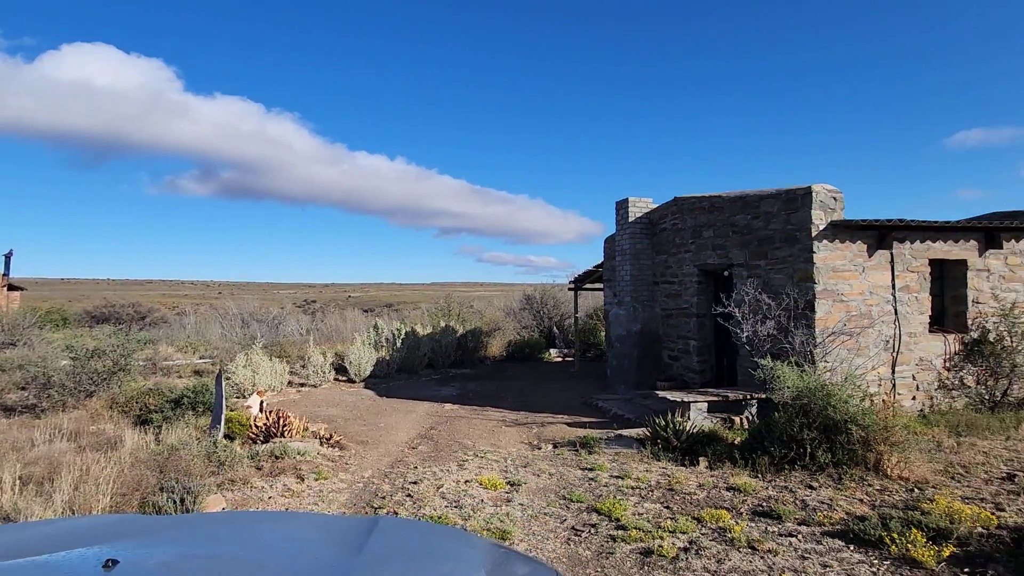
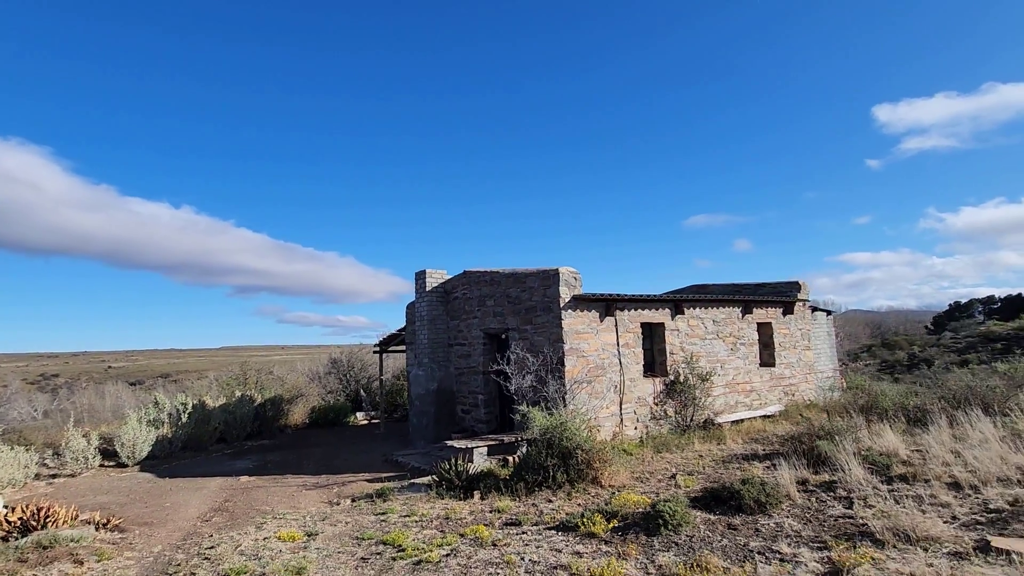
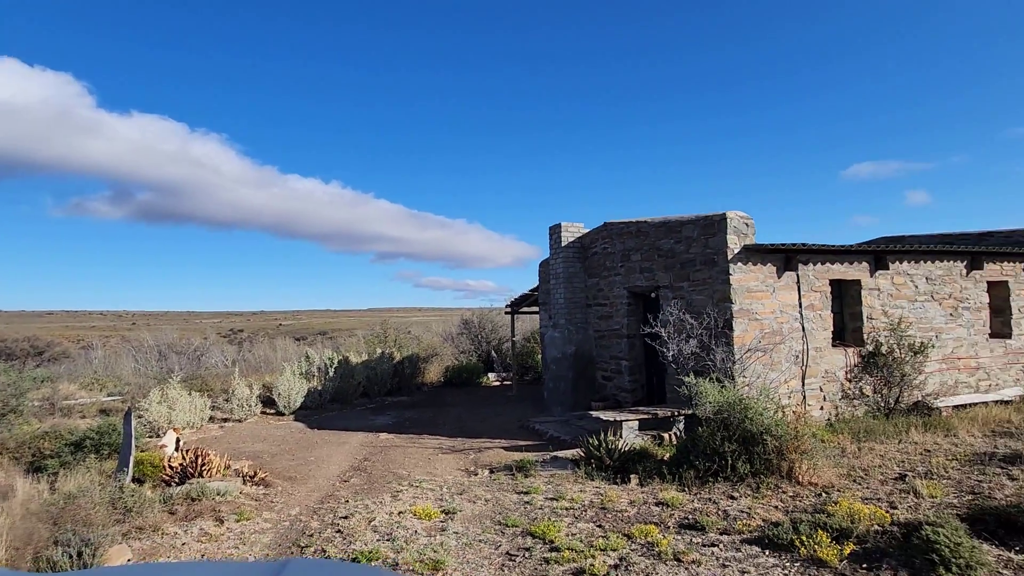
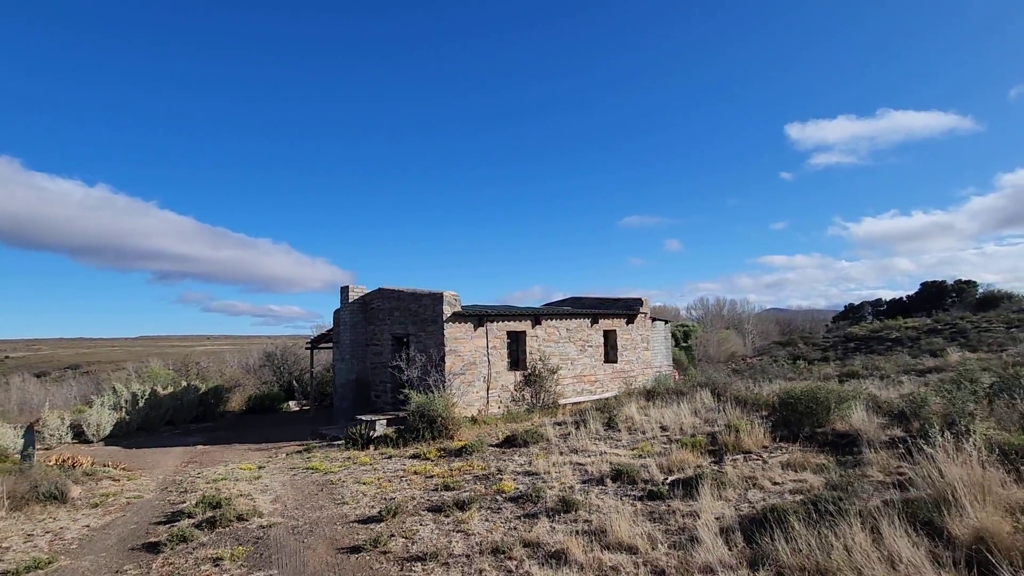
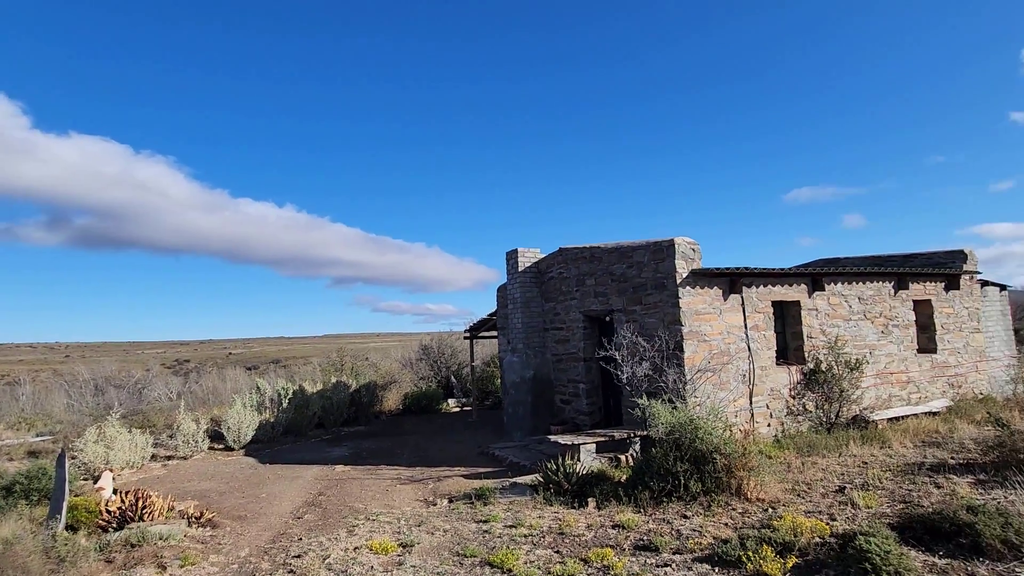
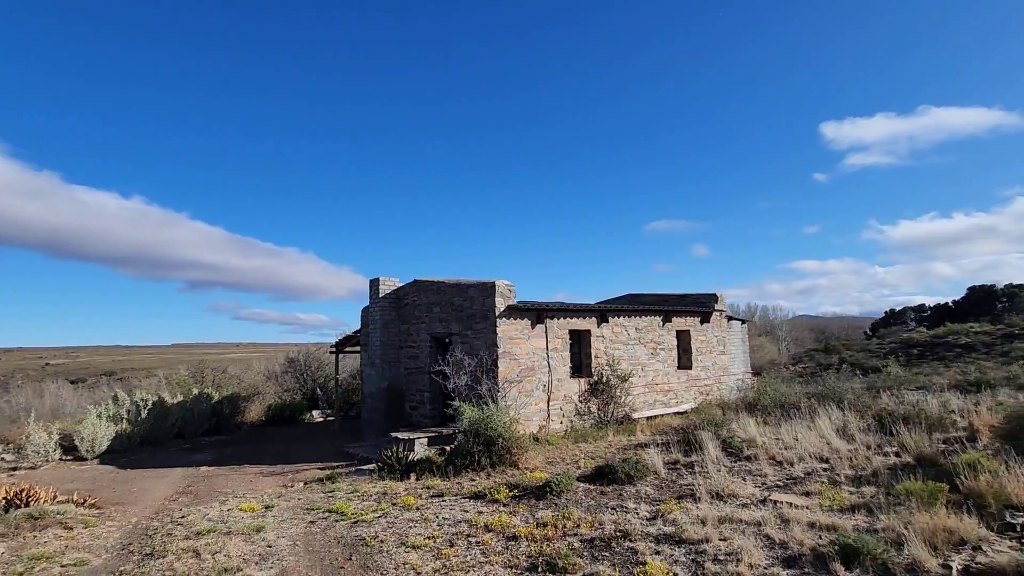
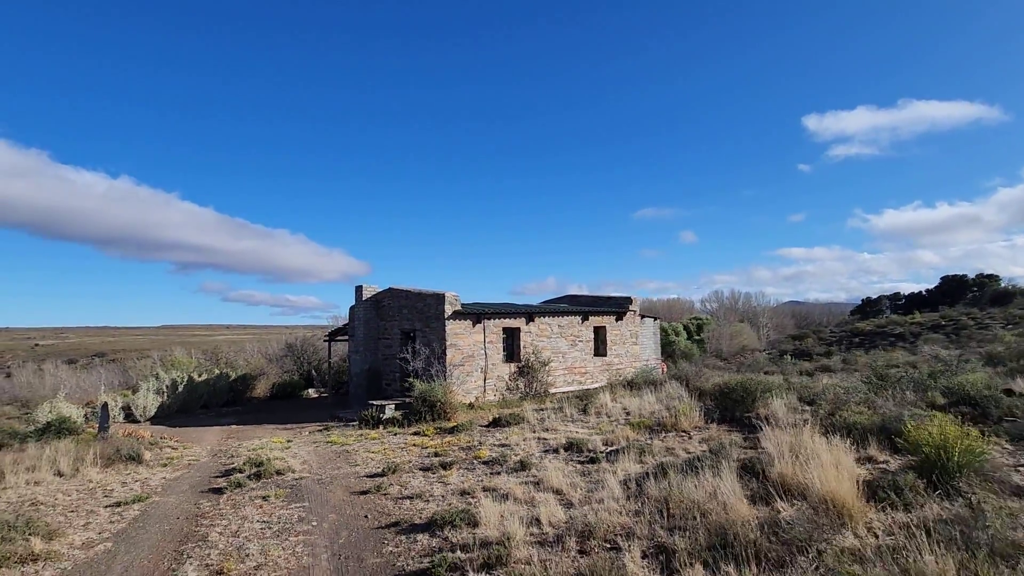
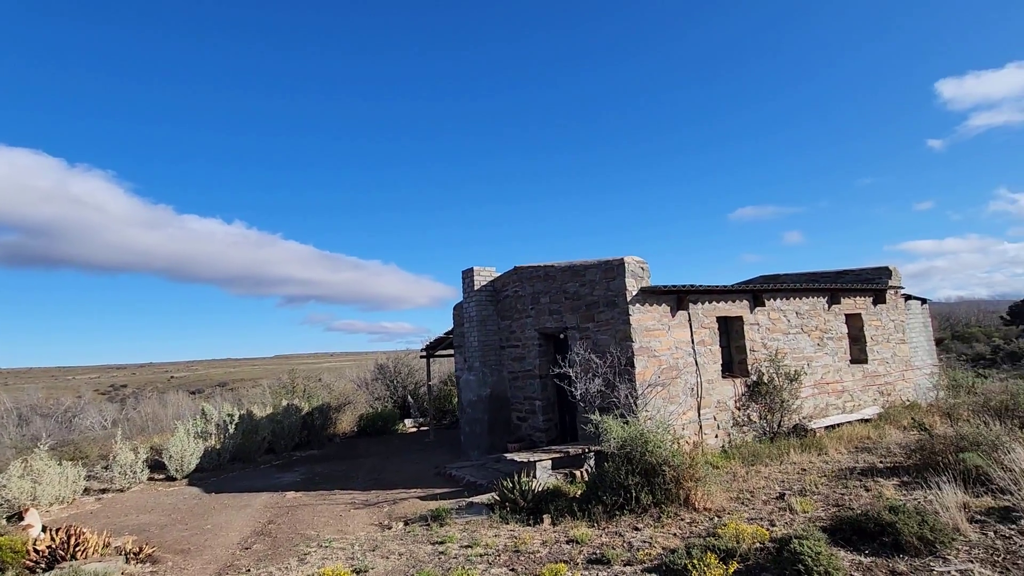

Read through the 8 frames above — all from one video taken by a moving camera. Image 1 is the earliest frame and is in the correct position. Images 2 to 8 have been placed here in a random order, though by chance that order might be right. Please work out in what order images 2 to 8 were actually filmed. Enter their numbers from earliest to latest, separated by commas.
3, 5, 8, 2, 6, 4, 7
